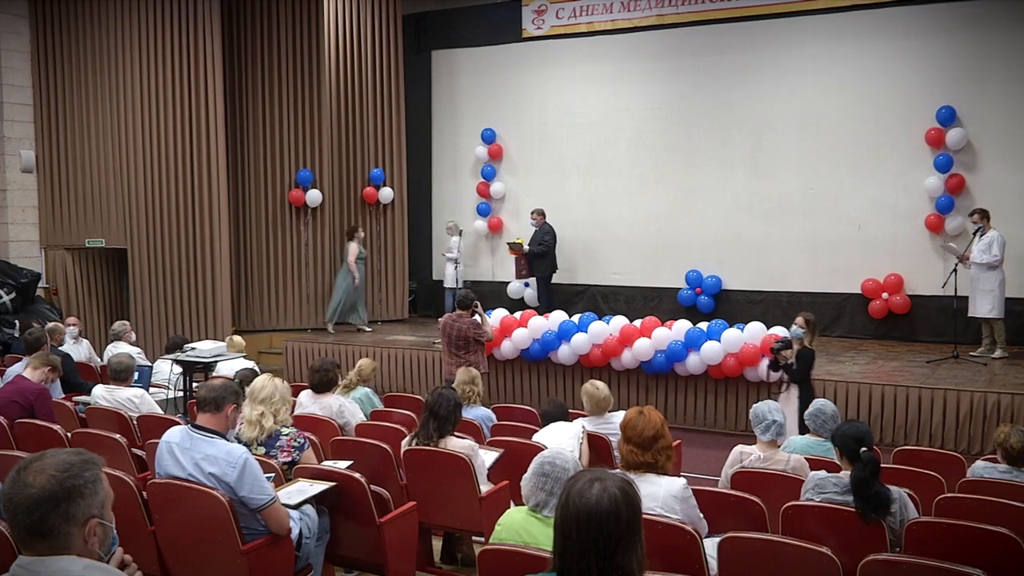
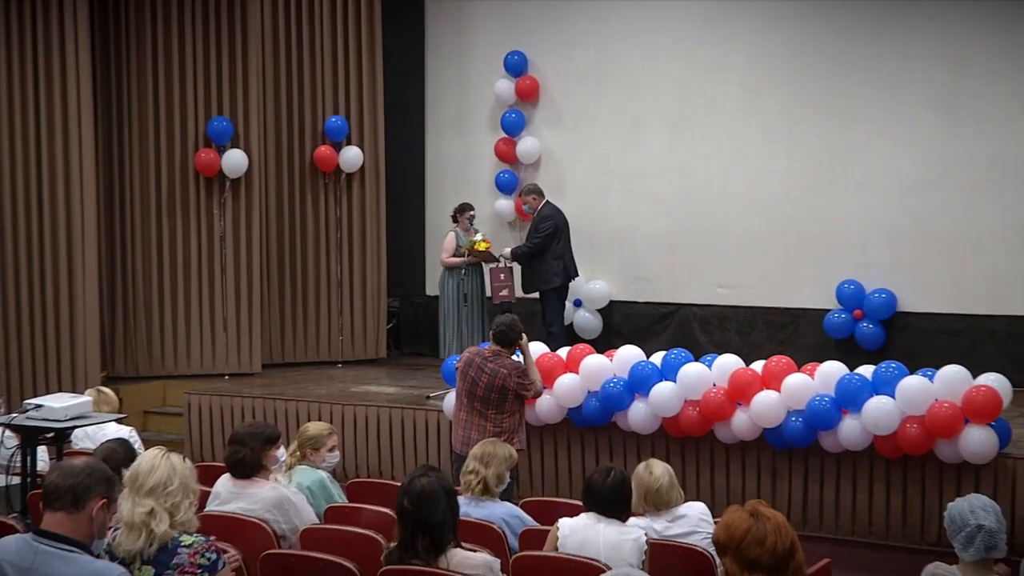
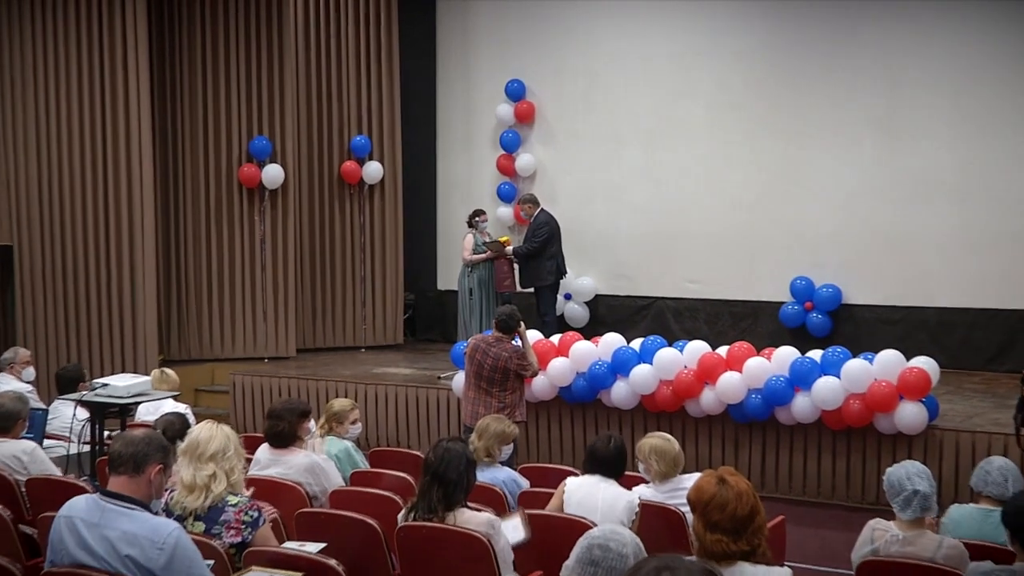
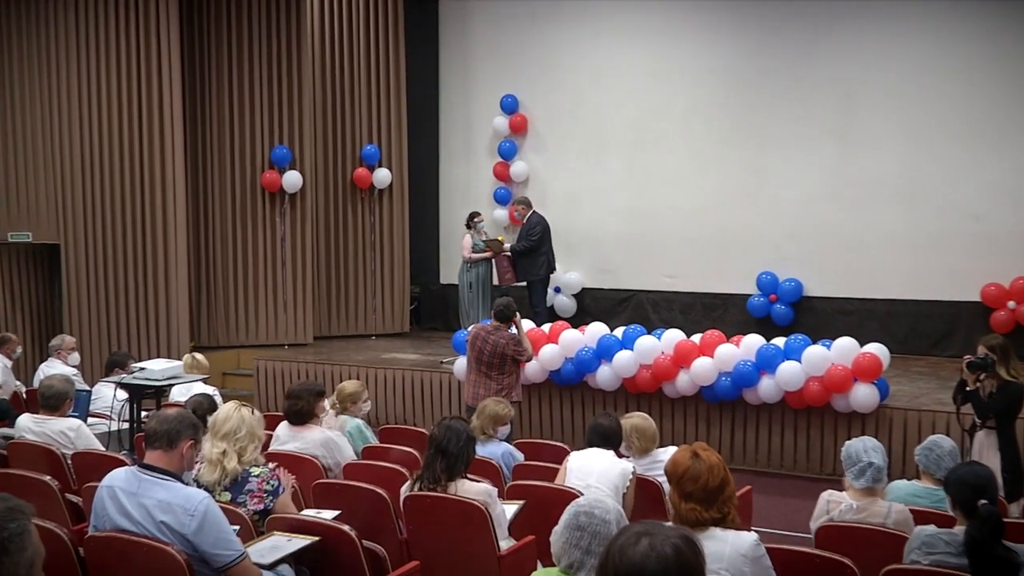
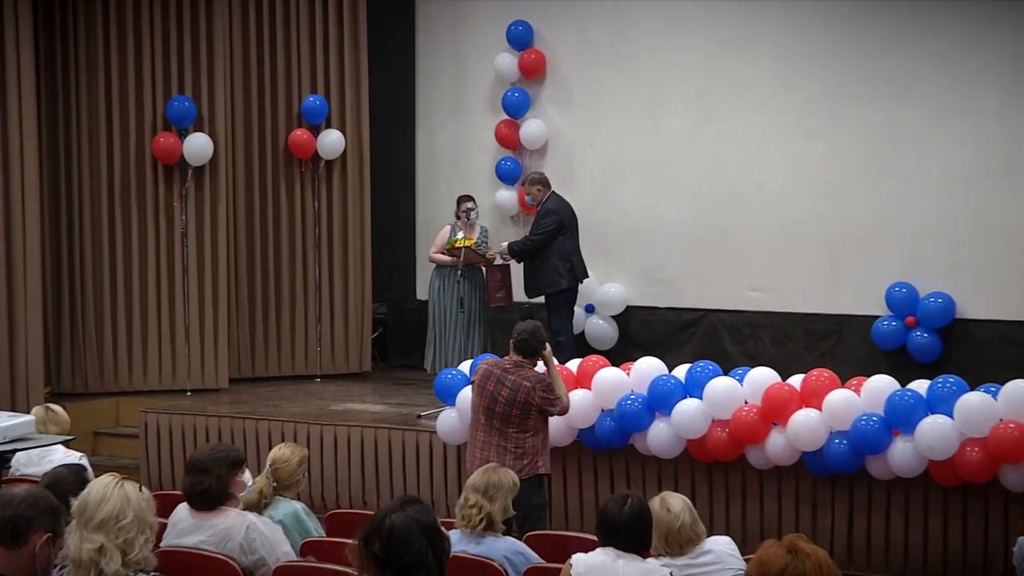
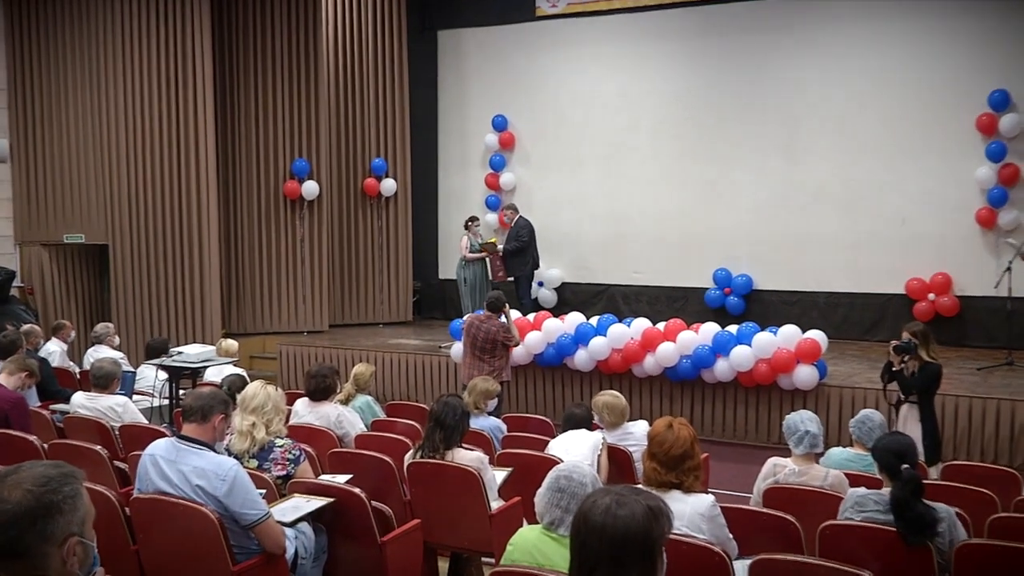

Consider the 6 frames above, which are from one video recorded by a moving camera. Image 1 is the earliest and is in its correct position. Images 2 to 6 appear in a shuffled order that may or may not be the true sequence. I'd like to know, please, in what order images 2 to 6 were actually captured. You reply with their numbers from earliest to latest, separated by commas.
6, 4, 3, 2, 5
